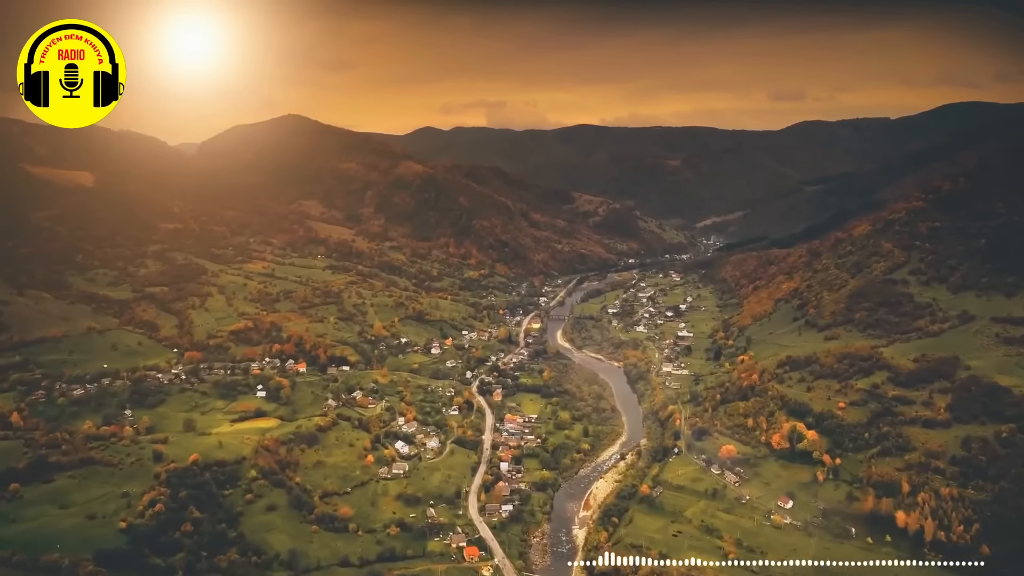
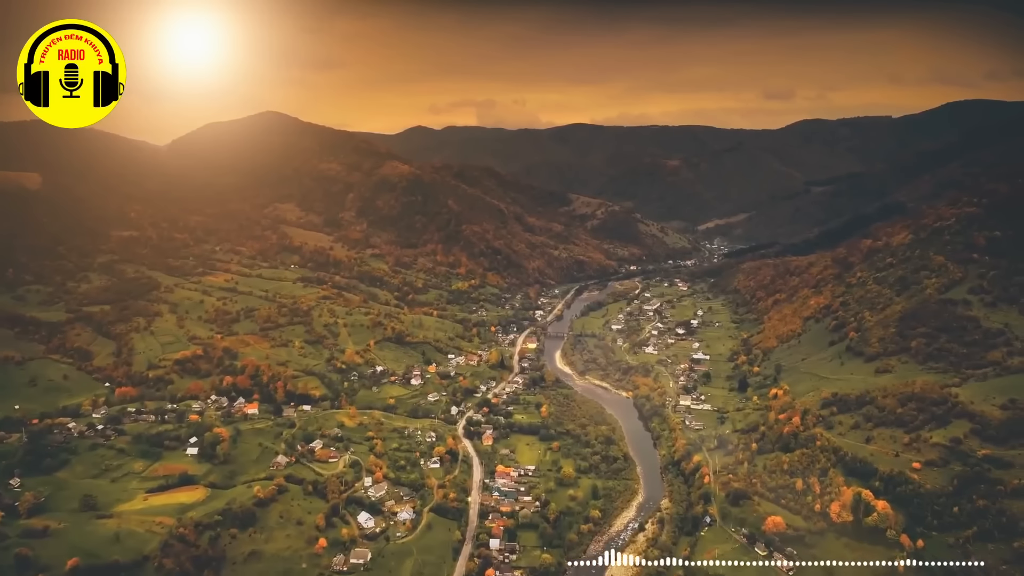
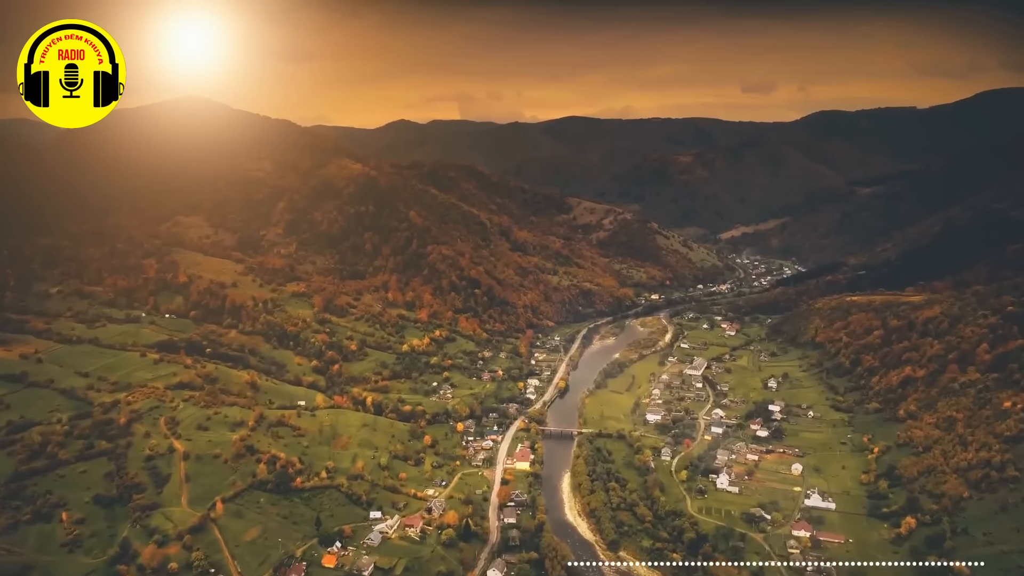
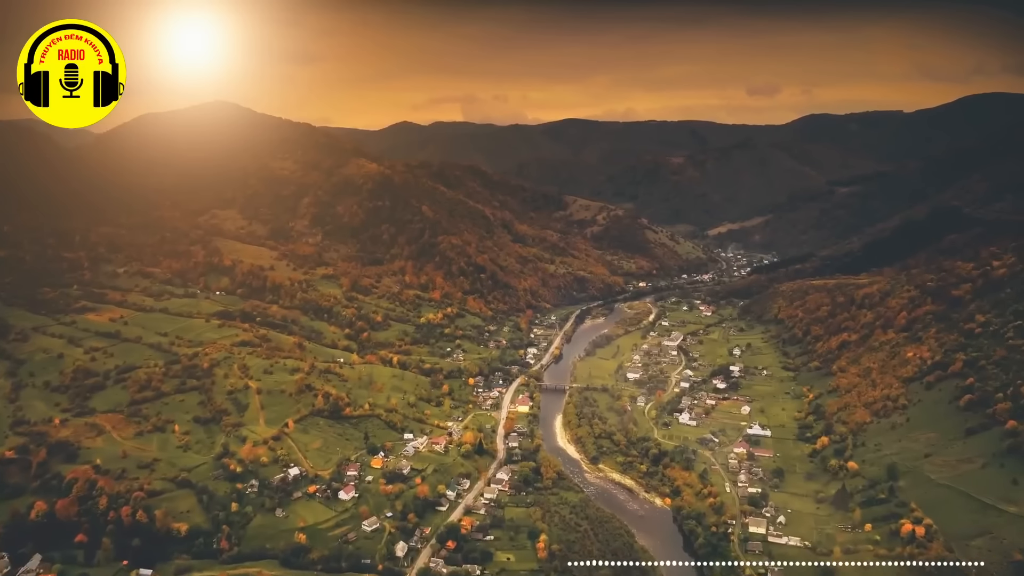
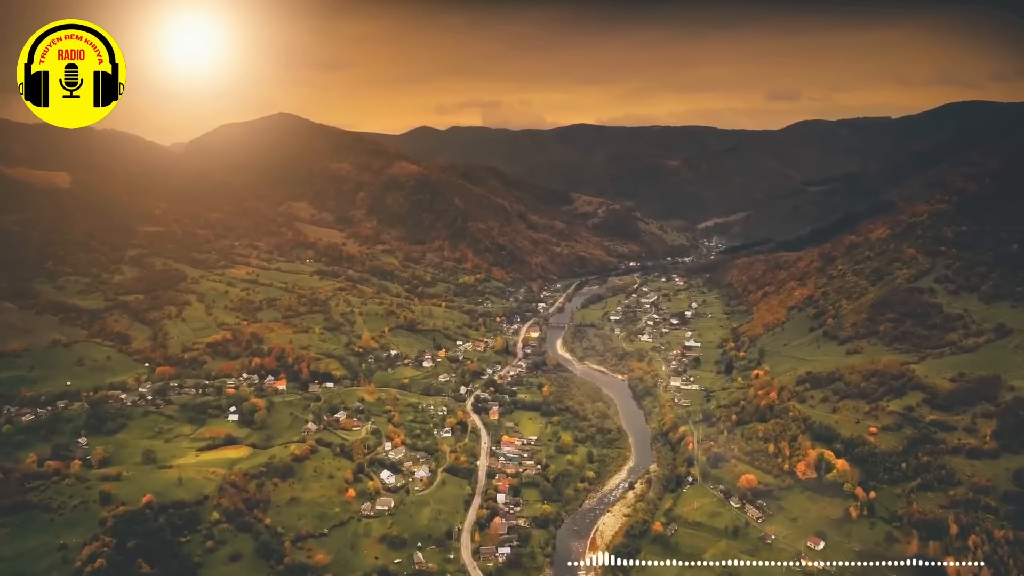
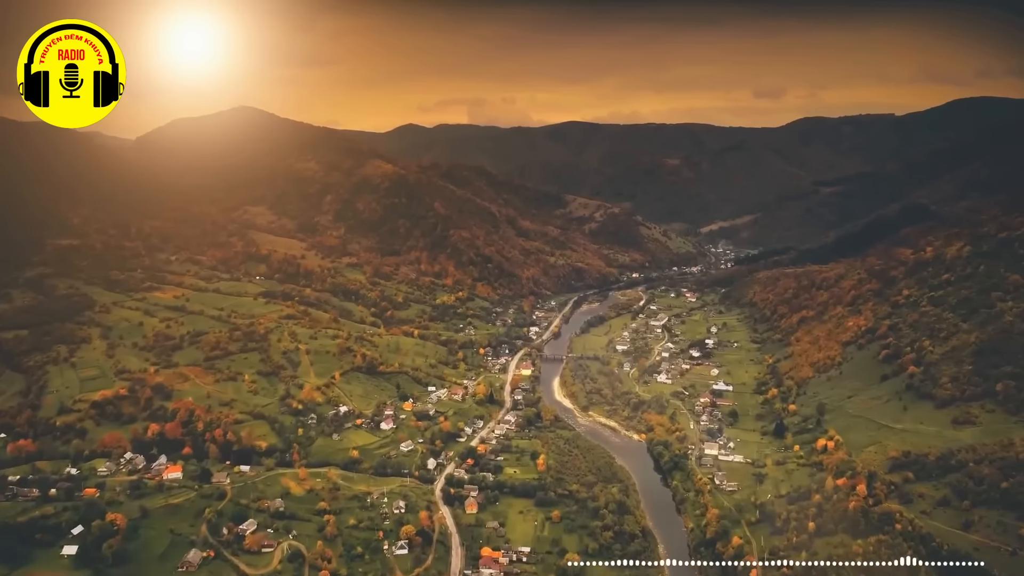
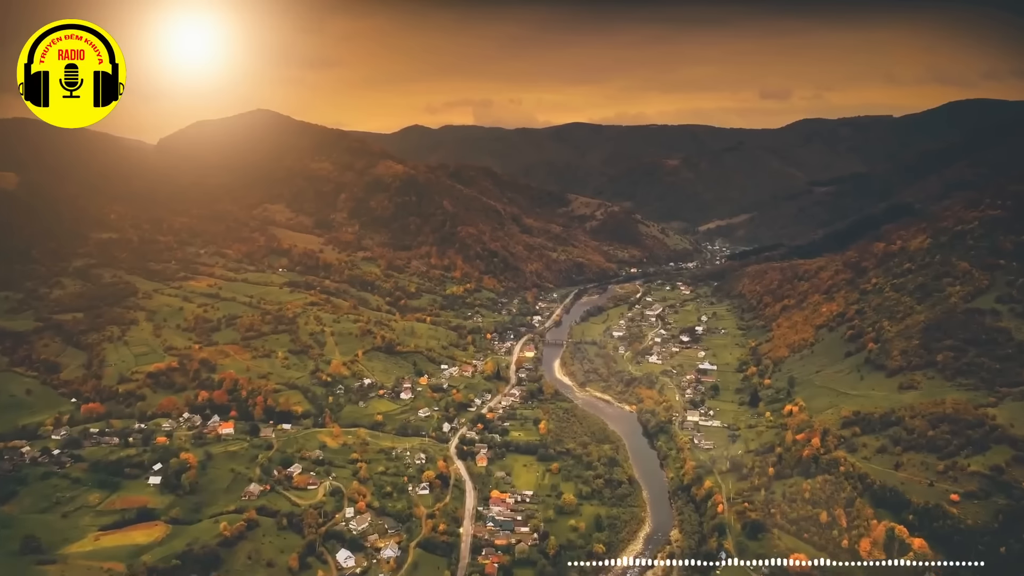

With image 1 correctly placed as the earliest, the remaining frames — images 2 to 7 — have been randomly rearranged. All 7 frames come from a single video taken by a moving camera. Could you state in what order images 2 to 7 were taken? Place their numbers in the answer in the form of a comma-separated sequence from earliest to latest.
5, 2, 7, 6, 4, 3
